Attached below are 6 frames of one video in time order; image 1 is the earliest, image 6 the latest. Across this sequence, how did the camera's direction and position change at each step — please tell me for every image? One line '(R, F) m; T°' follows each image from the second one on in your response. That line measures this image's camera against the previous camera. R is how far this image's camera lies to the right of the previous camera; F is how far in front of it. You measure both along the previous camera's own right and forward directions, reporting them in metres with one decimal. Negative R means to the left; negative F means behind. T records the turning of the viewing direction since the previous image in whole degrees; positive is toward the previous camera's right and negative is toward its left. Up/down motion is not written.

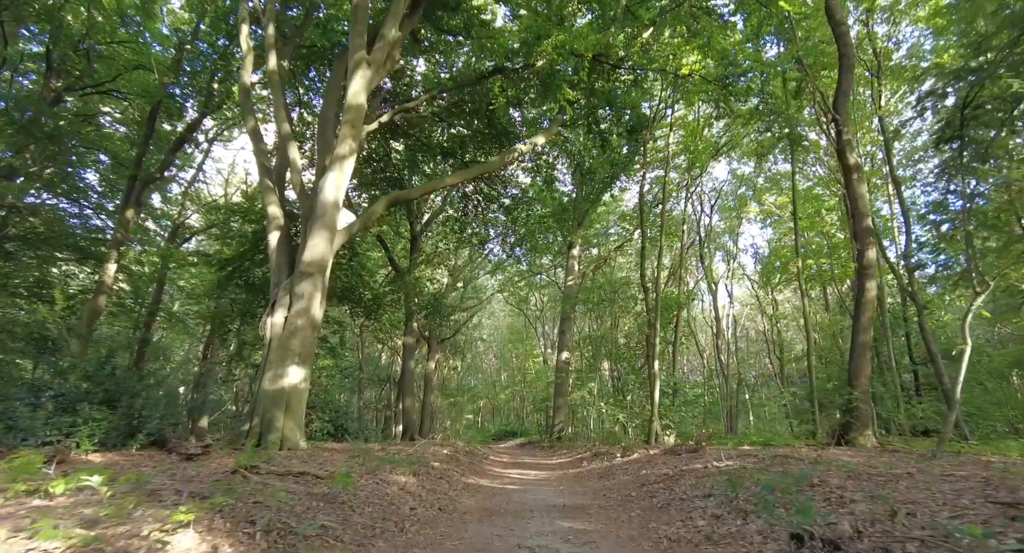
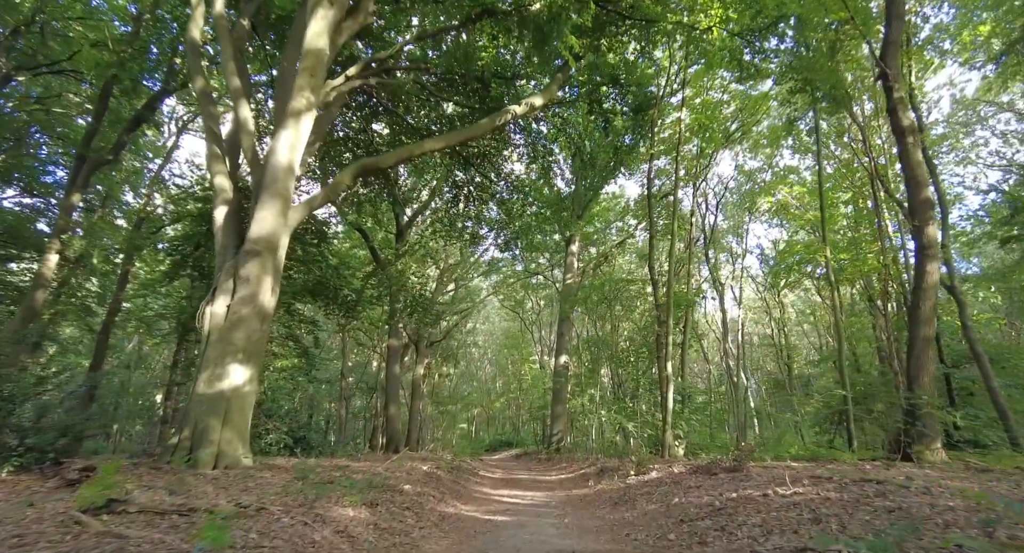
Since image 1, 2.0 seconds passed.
(+0.1, +1.7) m; 0°
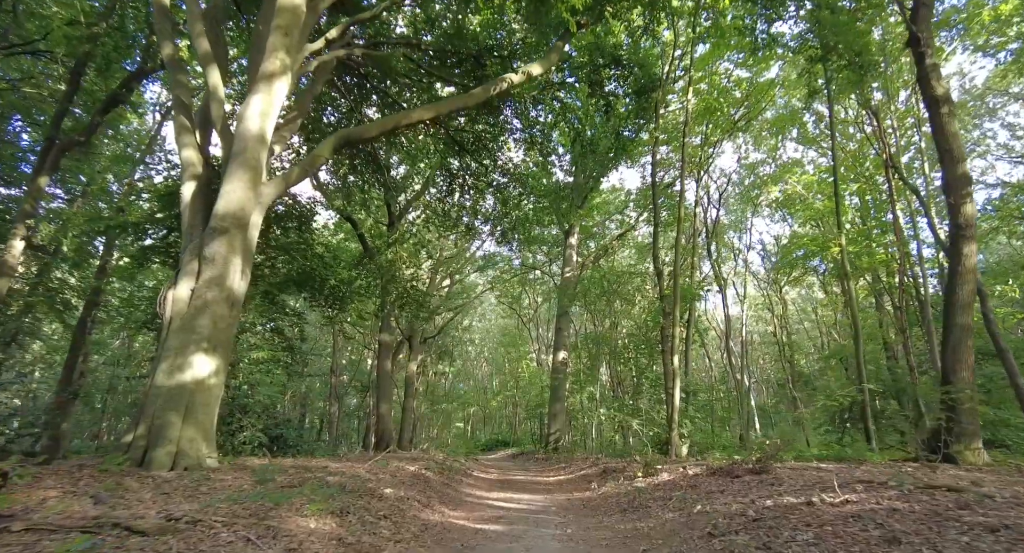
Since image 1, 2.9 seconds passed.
(0.0, +0.8) m; 0°
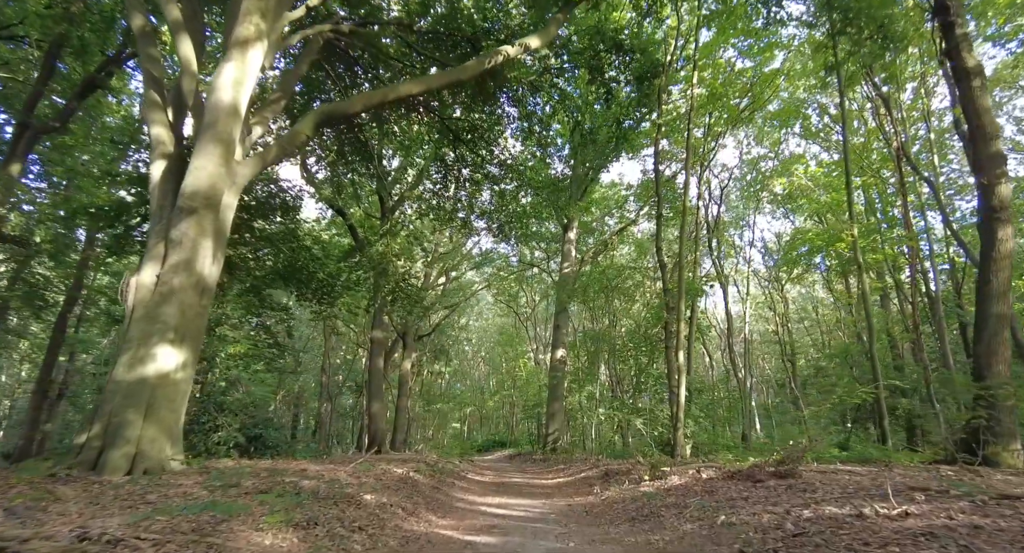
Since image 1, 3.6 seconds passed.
(0.0, +0.6) m; 0°
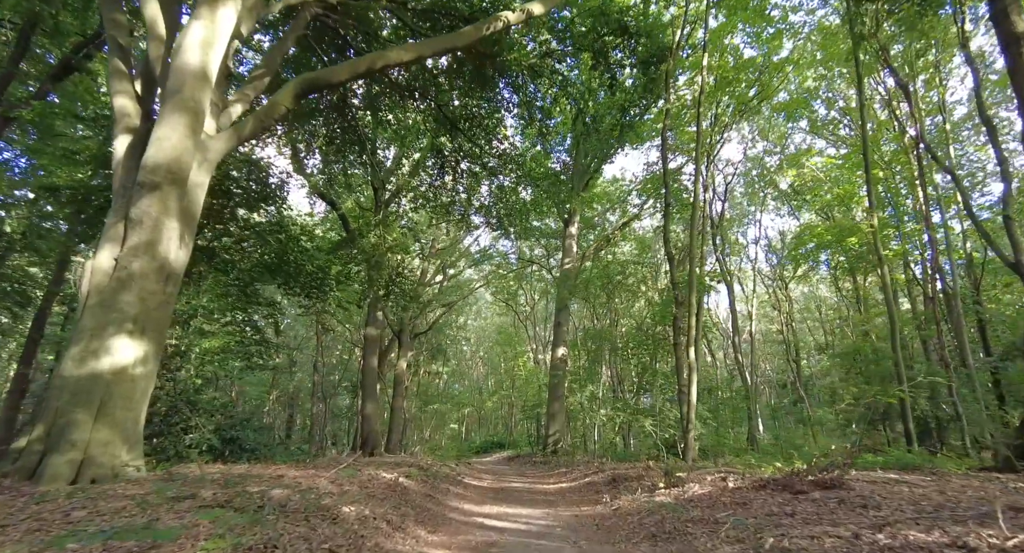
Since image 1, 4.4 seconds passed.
(0.0, +0.7) m; 0°
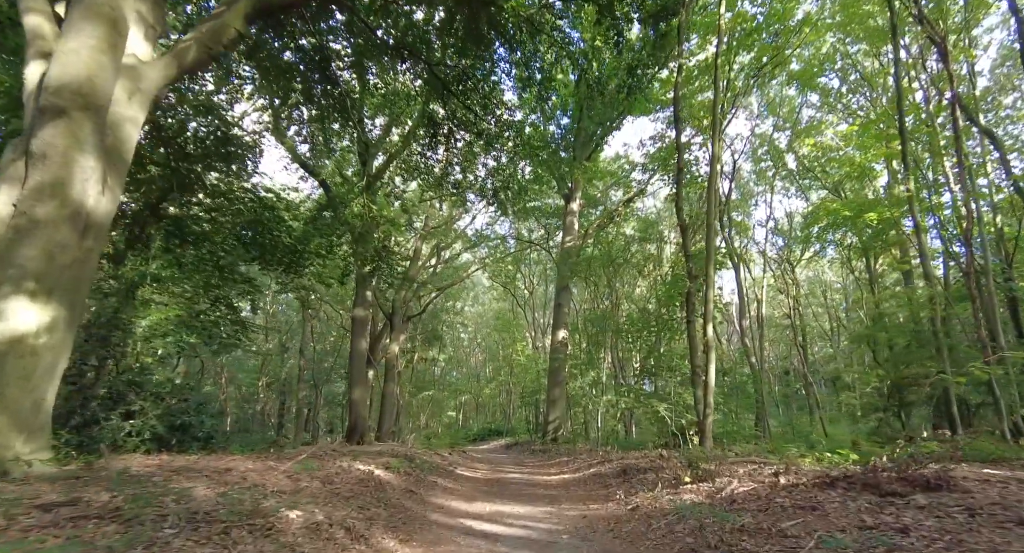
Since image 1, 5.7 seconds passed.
(0.0, +1.1) m; 0°
